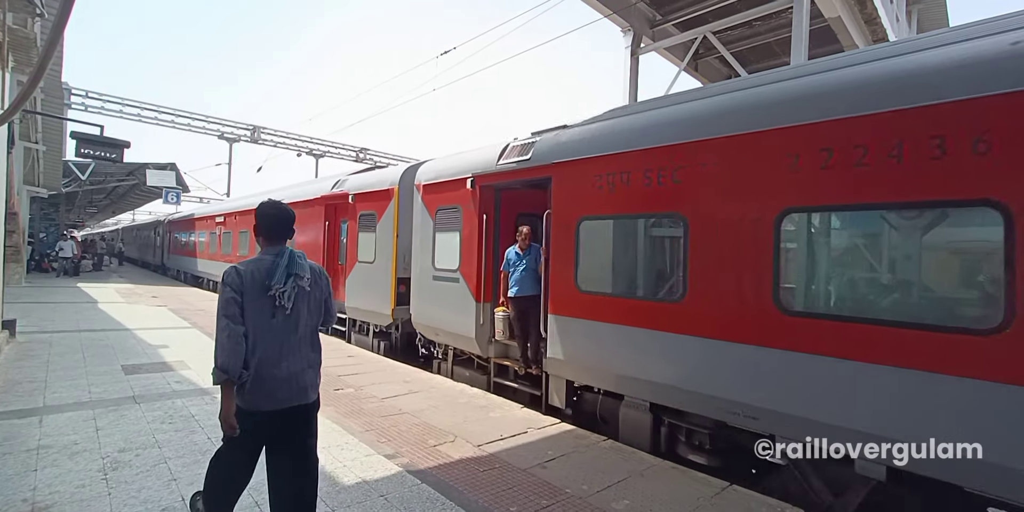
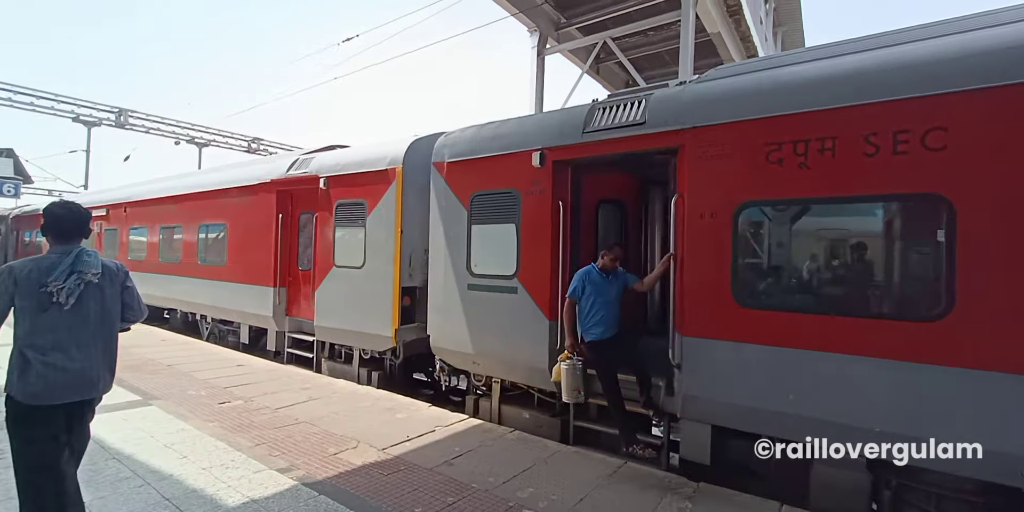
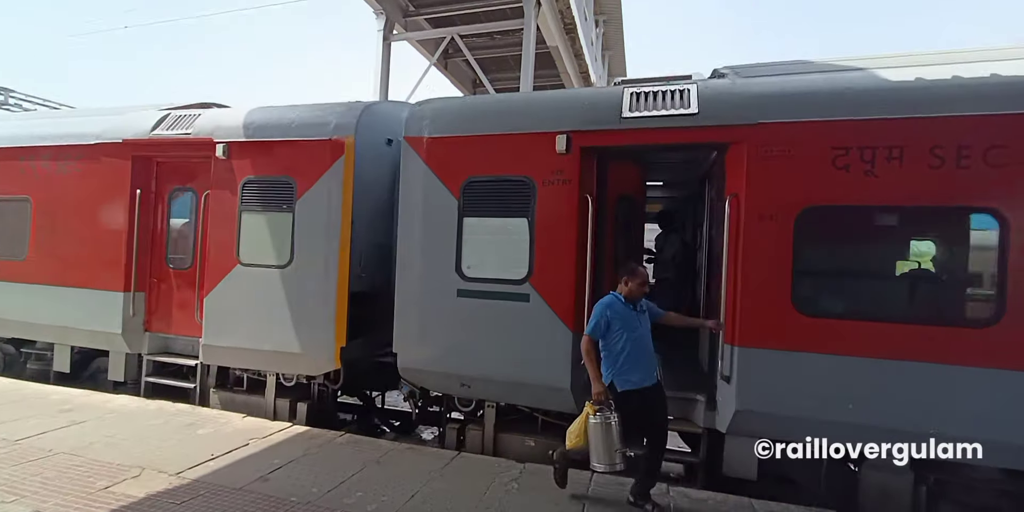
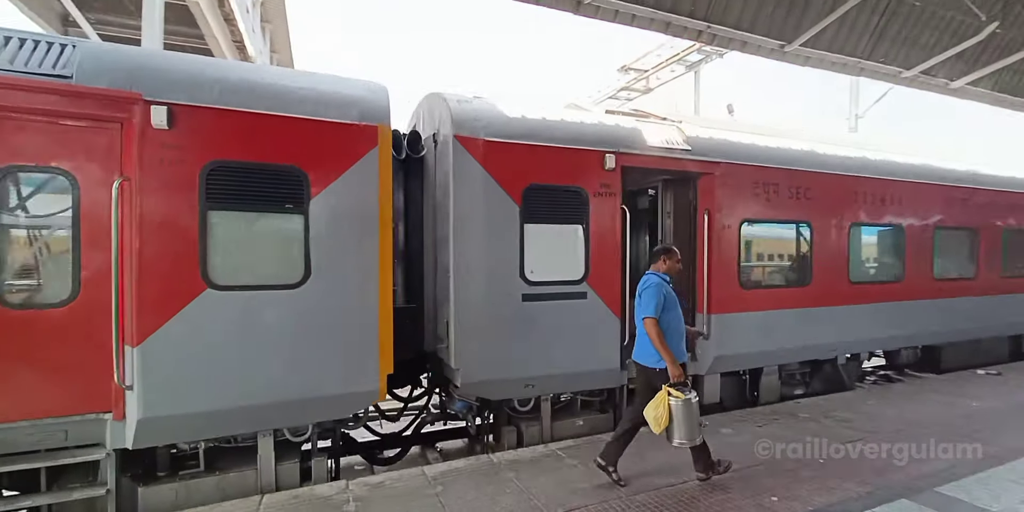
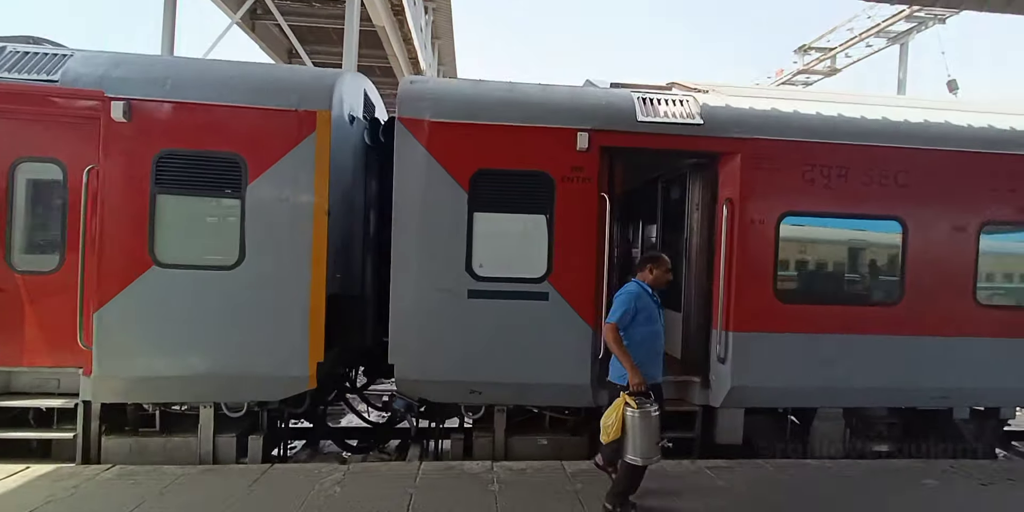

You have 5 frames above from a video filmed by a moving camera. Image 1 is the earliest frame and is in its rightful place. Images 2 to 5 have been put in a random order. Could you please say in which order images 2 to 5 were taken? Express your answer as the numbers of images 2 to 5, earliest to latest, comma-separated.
2, 3, 5, 4
